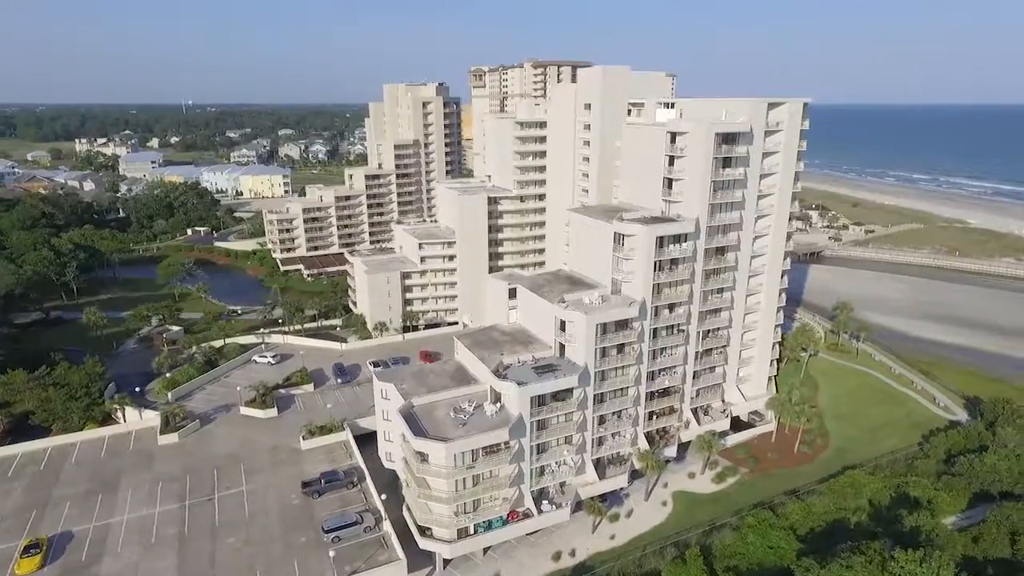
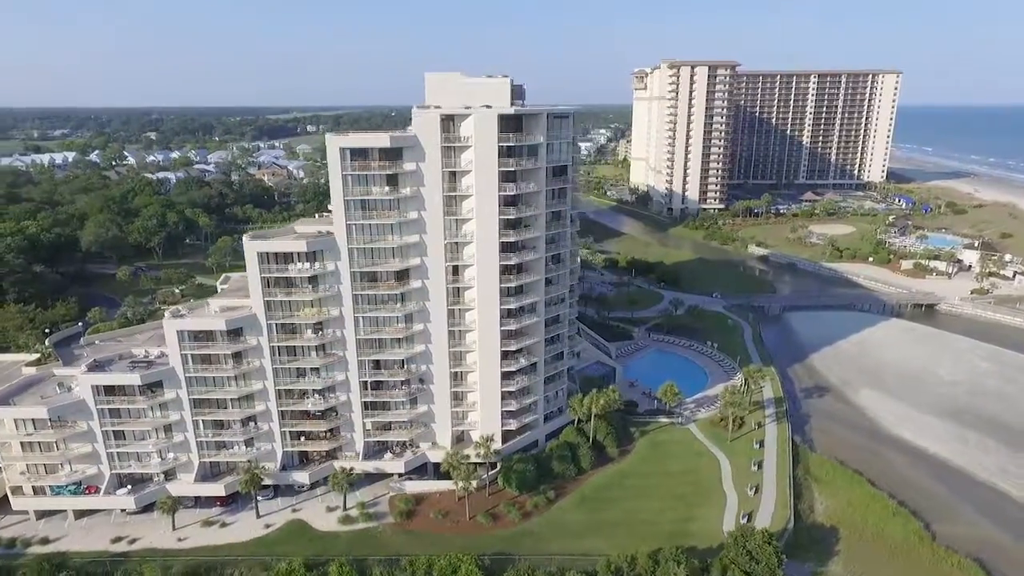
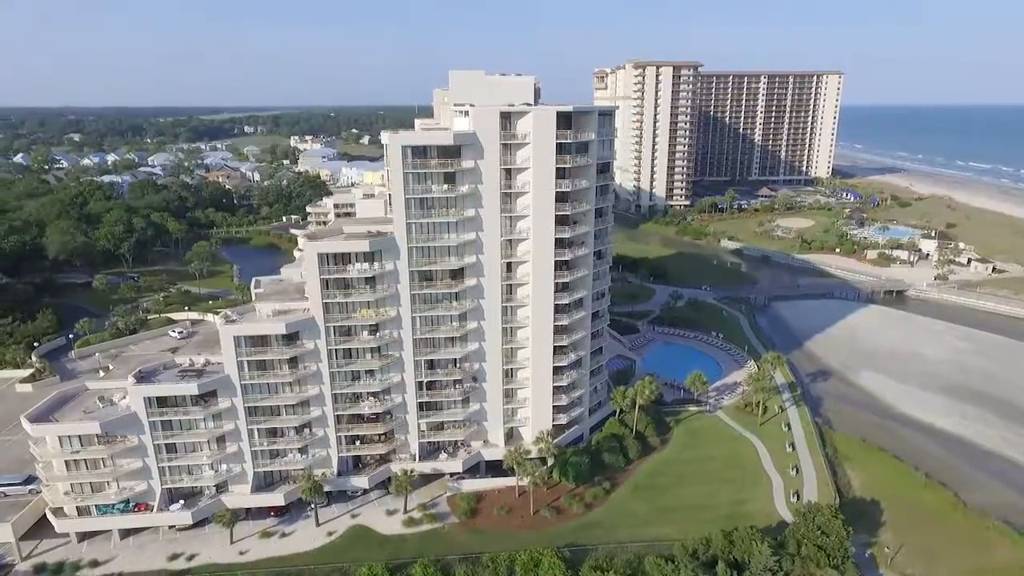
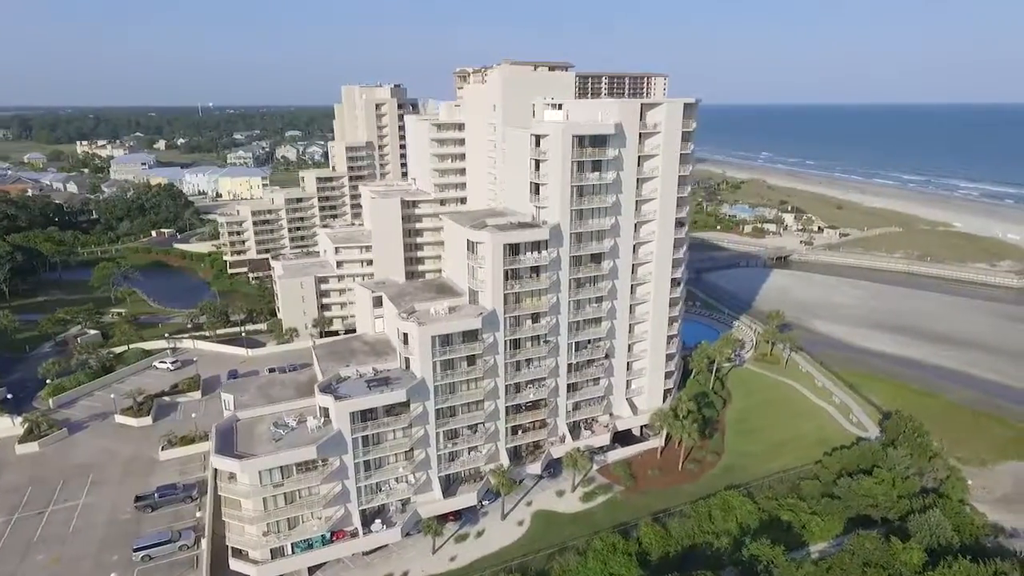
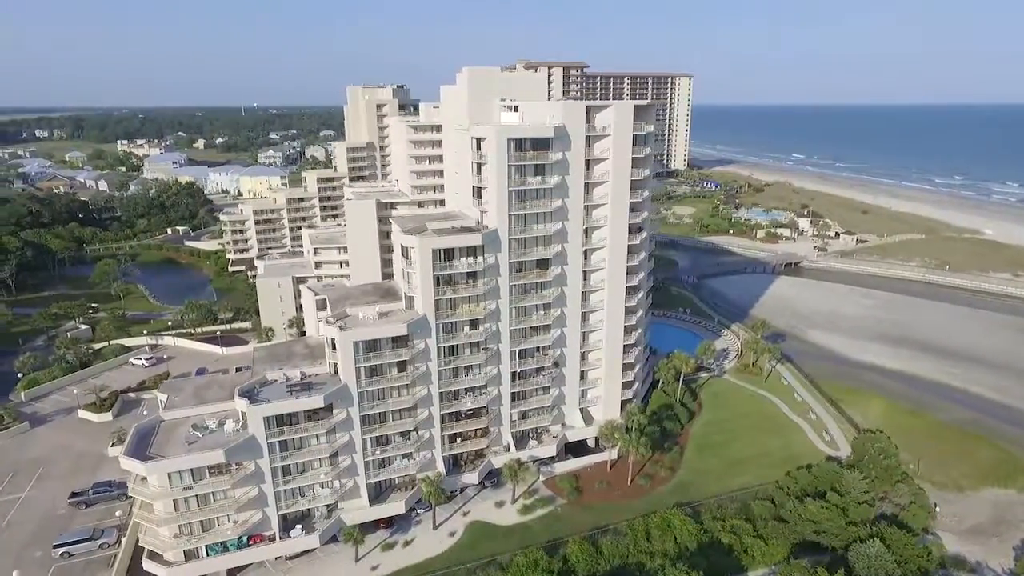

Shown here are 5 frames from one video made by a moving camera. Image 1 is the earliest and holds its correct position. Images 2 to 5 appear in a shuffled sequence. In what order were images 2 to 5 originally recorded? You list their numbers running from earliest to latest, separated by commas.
4, 5, 3, 2
